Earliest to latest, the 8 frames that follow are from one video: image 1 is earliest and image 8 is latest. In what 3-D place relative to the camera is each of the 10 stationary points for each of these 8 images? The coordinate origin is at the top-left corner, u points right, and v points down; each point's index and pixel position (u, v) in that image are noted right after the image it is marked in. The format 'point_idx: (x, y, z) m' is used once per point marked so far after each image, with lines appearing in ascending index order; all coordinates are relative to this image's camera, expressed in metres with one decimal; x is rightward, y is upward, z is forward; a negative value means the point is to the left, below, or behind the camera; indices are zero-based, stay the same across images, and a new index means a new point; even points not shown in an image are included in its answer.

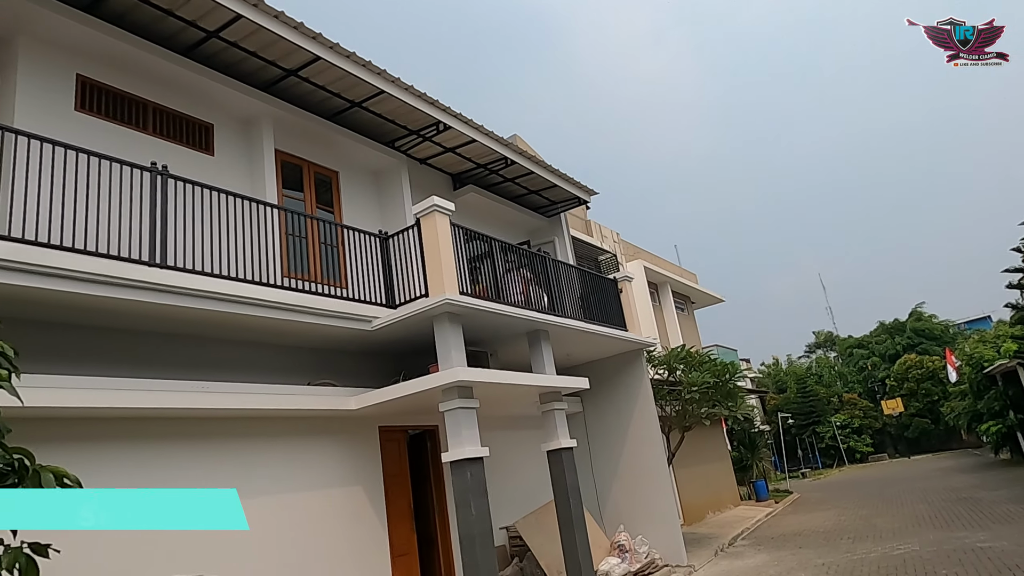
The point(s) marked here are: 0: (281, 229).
0: (-2.4, +0.6, +7.2) m
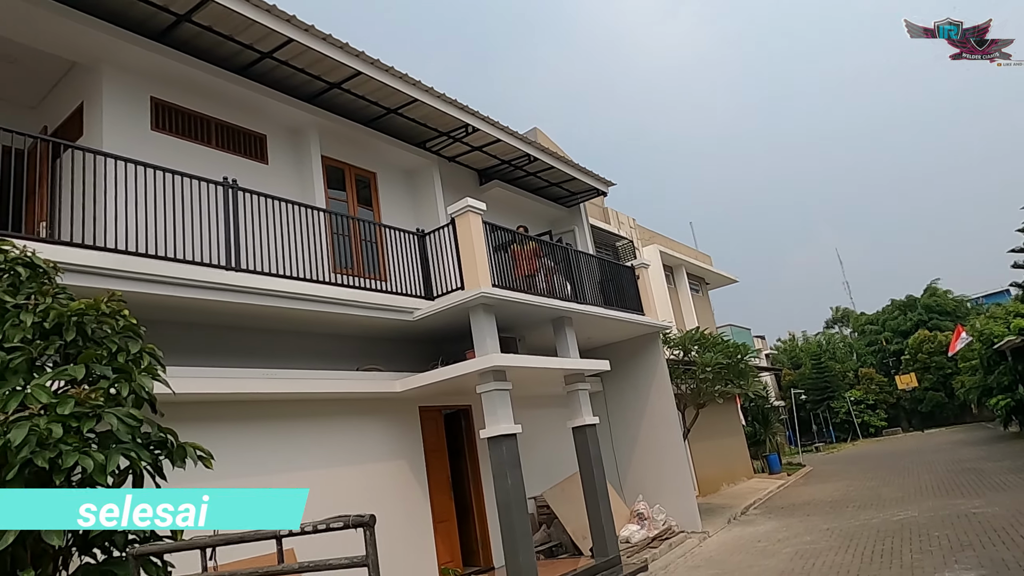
0: (-2.1, +0.7, +7.9) m
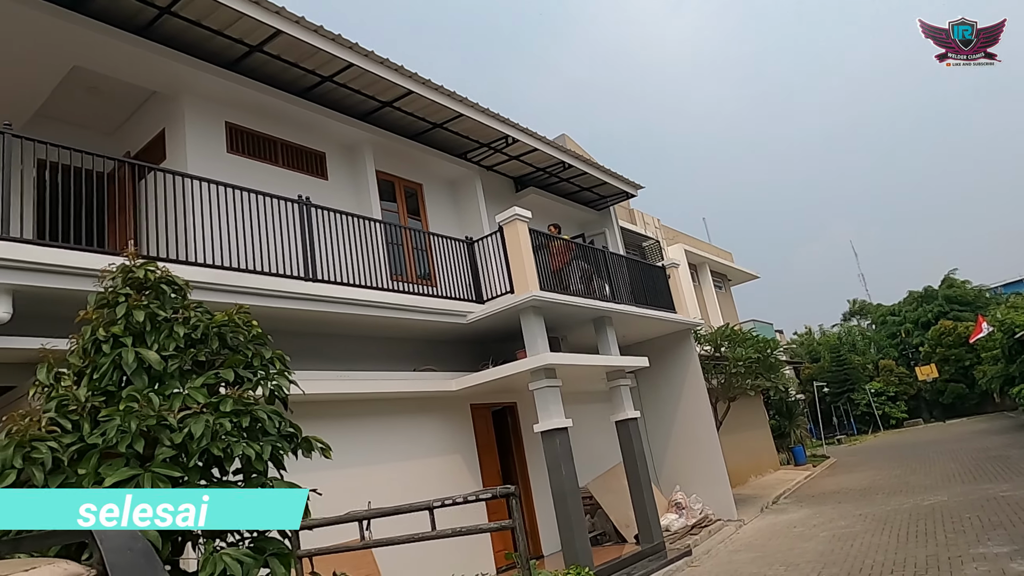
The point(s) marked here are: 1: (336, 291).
0: (-1.6, +0.6, +8.4) m
1: (-1.9, 0.0, +7.3) m
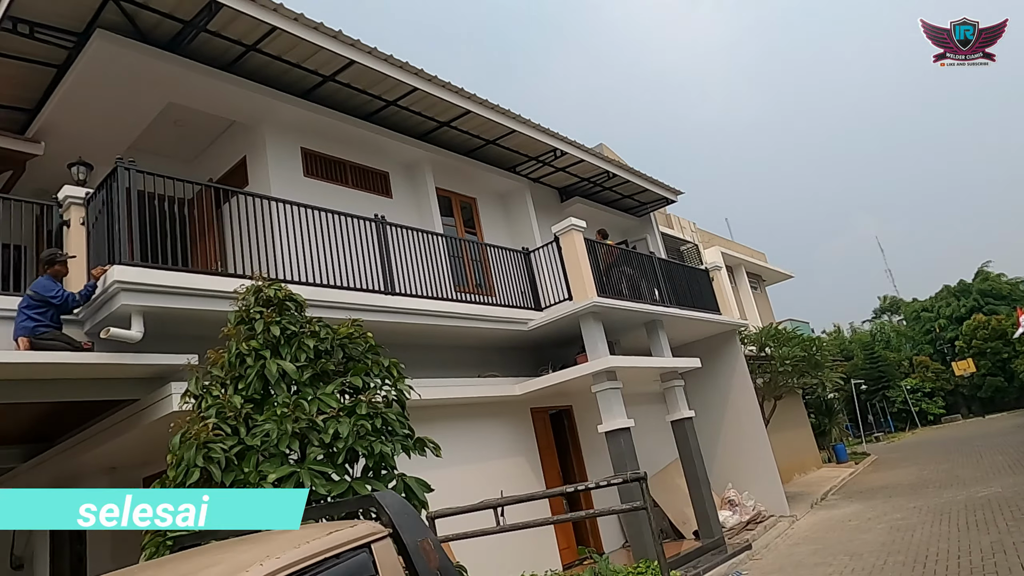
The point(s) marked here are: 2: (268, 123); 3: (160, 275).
0: (-0.8, +0.5, +8.8) m
1: (-1.2, -0.2, +7.7) m
2: (-2.8, +1.9, +7.6) m
3: (-2.6, +0.1, +5.1) m
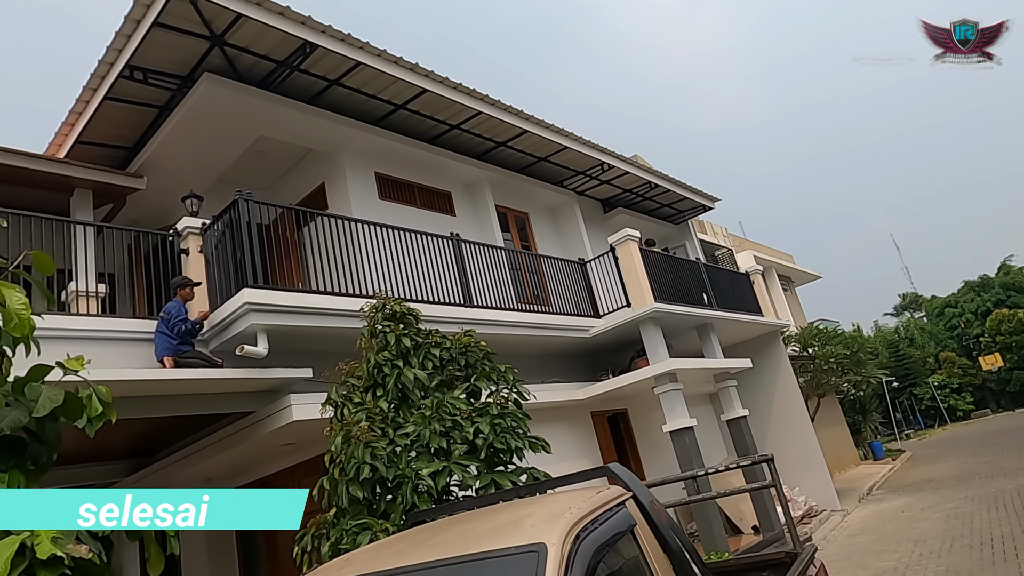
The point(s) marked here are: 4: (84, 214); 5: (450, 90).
0: (0.0, +0.3, +9.3) m
1: (-0.4, -0.3, +8.2) m
2: (-2.0, +1.7, +8.1) m
3: (-1.9, -0.1, +5.5) m
4: (-4.4, +0.8, +6.9) m
5: (-0.7, +2.3, +7.9) m
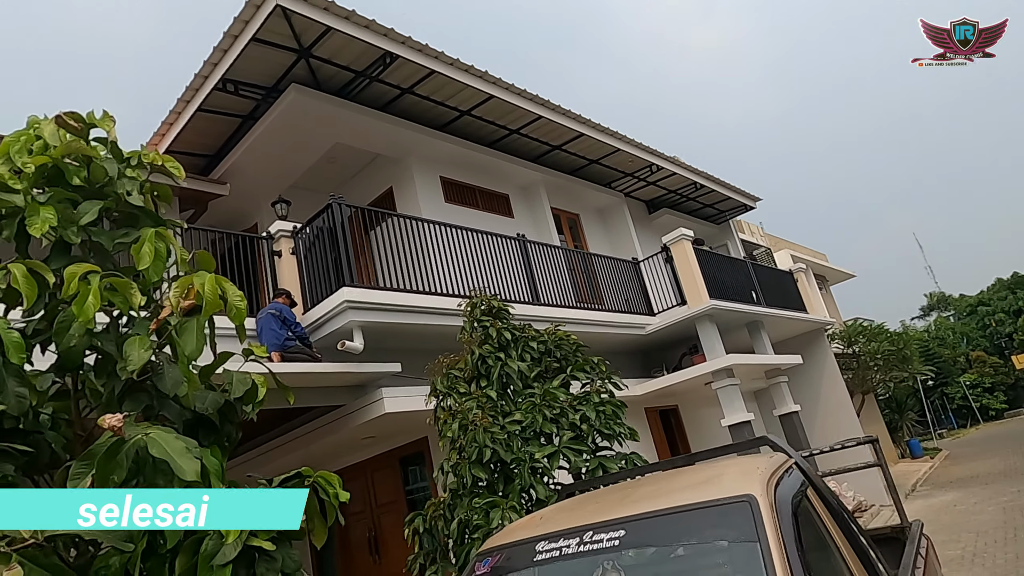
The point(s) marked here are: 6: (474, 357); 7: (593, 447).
0: (+0.8, +0.3, +9.6) m
1: (+0.4, -0.3, +8.4) m
2: (-1.3, +1.7, +8.5) m
3: (-1.2, -0.1, +5.8) m
4: (-3.7, +0.7, +7.3) m
5: (0.0, +2.3, +8.1) m
6: (-0.3, -0.5, +4.9) m
7: (+0.5, -1.1, +4.5) m
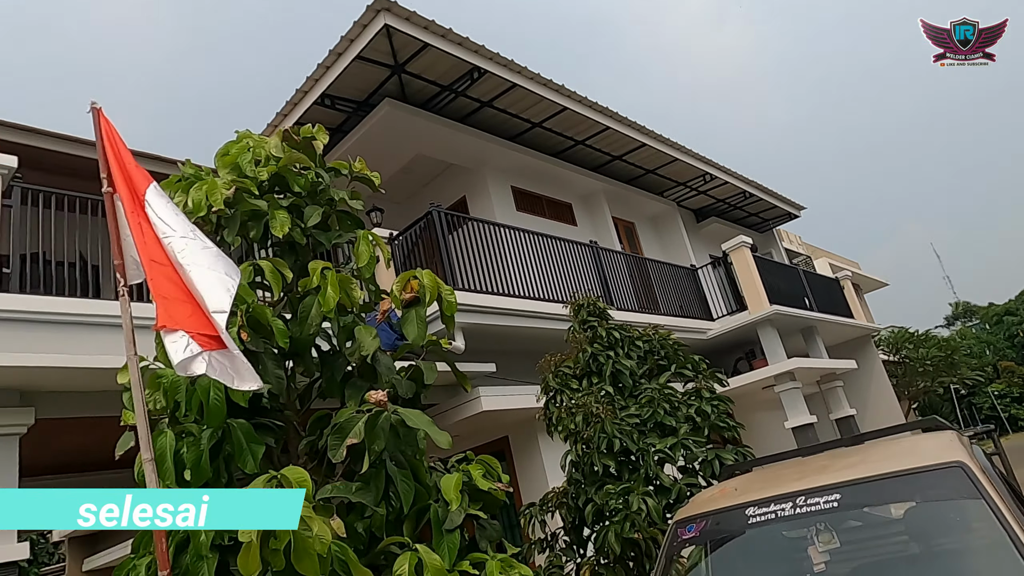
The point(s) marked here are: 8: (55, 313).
0: (+1.7, +0.2, +9.8) m
1: (+1.3, -0.4, +8.7) m
2: (-0.3, +1.6, +8.8) m
3: (-0.3, -0.1, +6.2) m
4: (-2.8, +0.7, +7.6) m
5: (+0.9, +2.3, +8.5) m
6: (+0.6, -0.5, +5.2) m
7: (+1.4, -1.1, +4.7) m
8: (-2.8, -0.2, +4.1) m
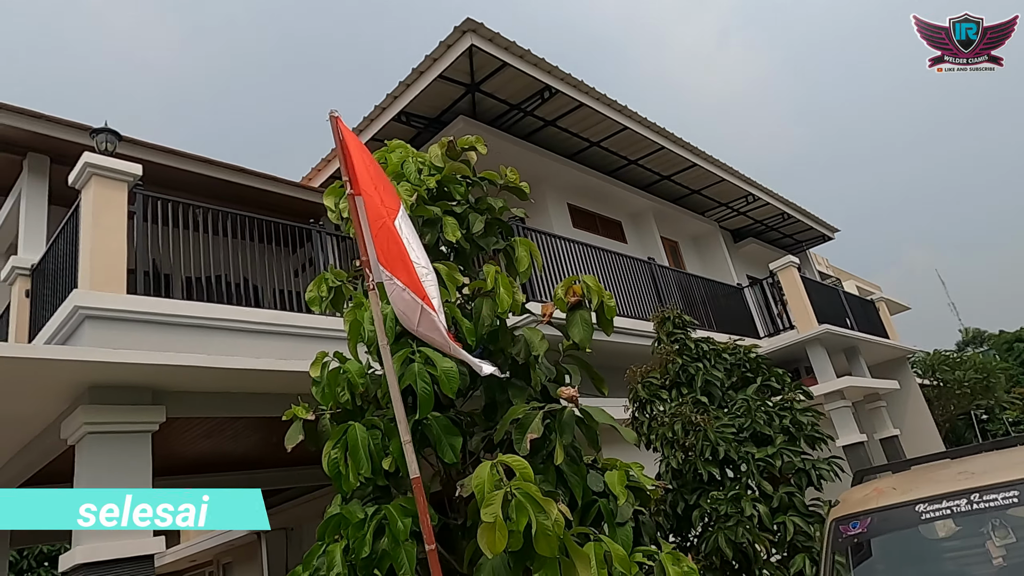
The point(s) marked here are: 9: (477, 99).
0: (+2.5, 0.0, +10.0) m
1: (+2.1, -0.6, +8.8) m
2: (+0.4, +1.4, +9.0) m
3: (+0.4, -0.2, +6.3) m
4: (-2.0, +0.6, +7.8) m
5: (+1.7, +2.1, +8.7) m
6: (+1.3, -0.6, +5.3) m
7: (+2.1, -1.2, +4.8) m
8: (-2.1, -0.2, +4.3) m
9: (-0.4, +2.1, +7.5) m
